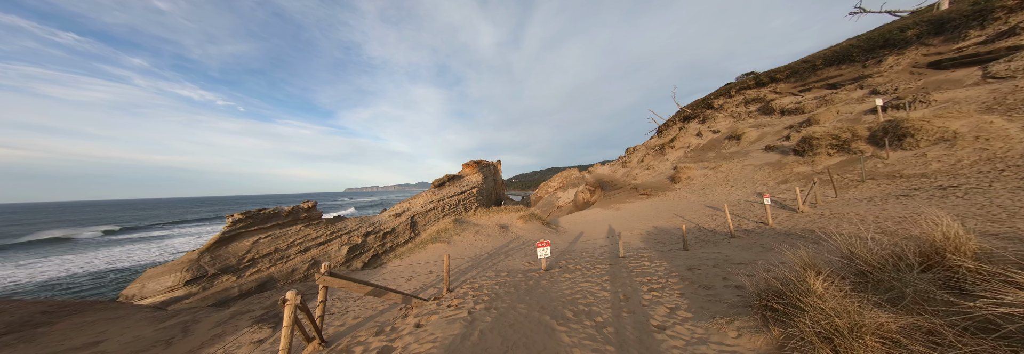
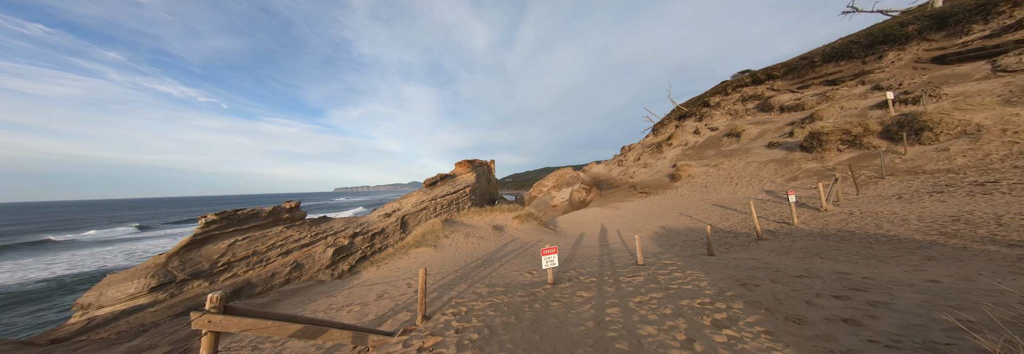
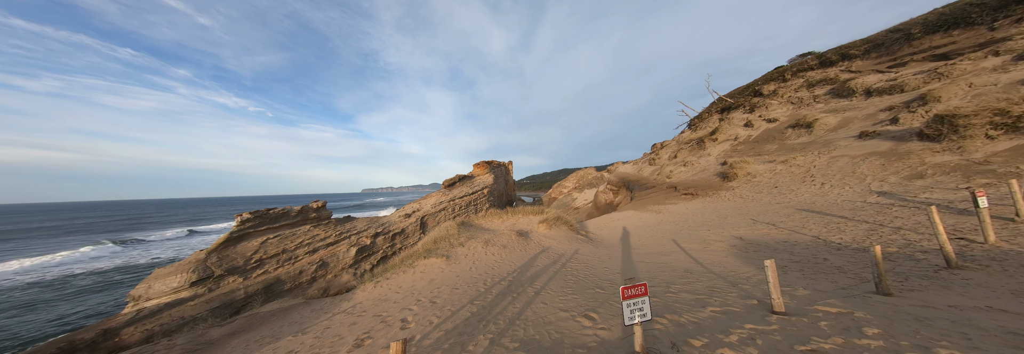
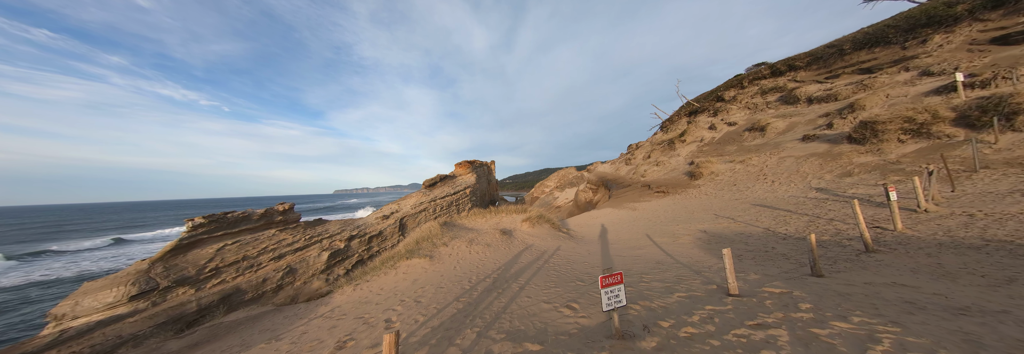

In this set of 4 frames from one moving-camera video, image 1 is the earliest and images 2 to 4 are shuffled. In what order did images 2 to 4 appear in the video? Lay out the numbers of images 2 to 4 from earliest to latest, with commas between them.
2, 4, 3
